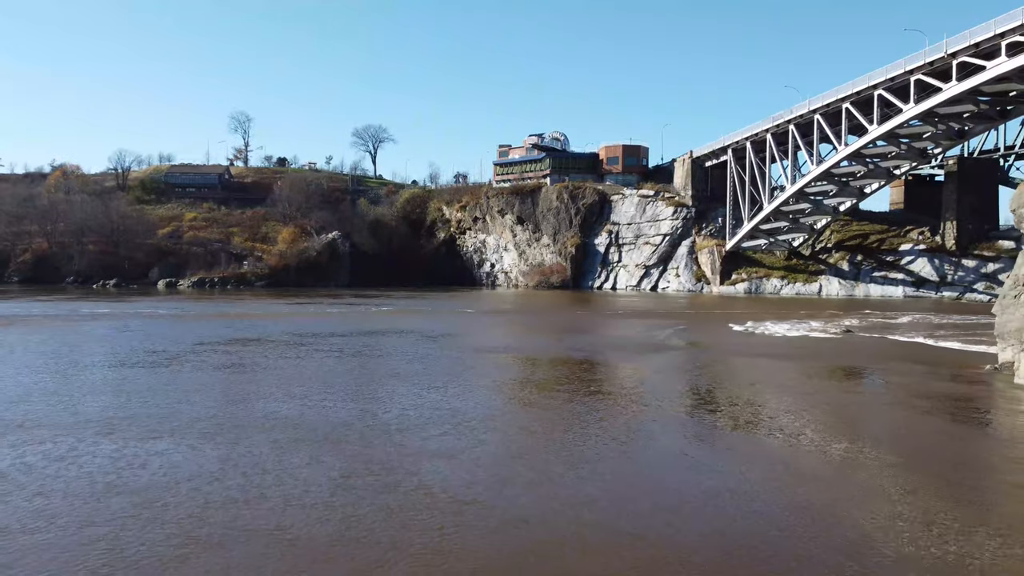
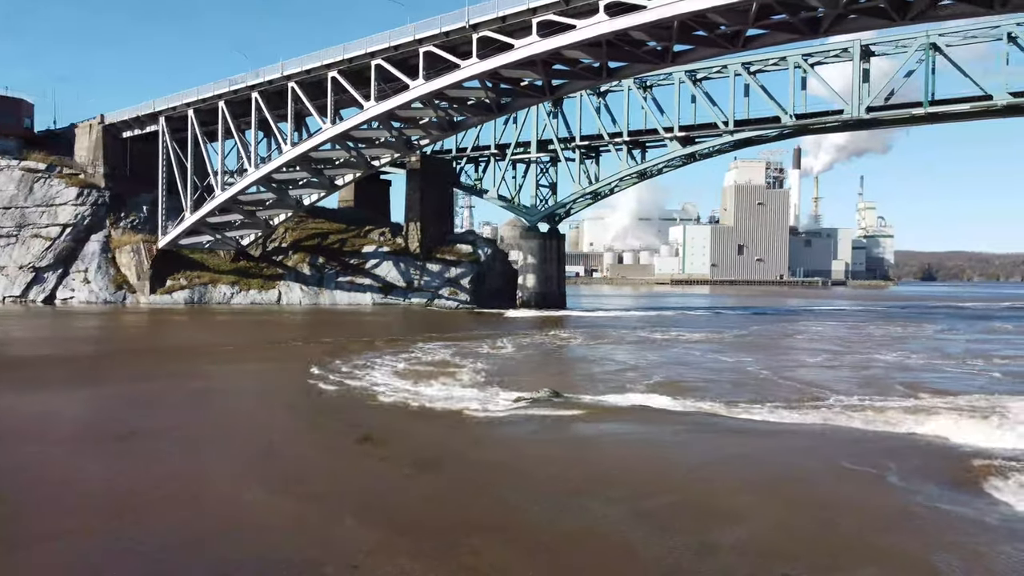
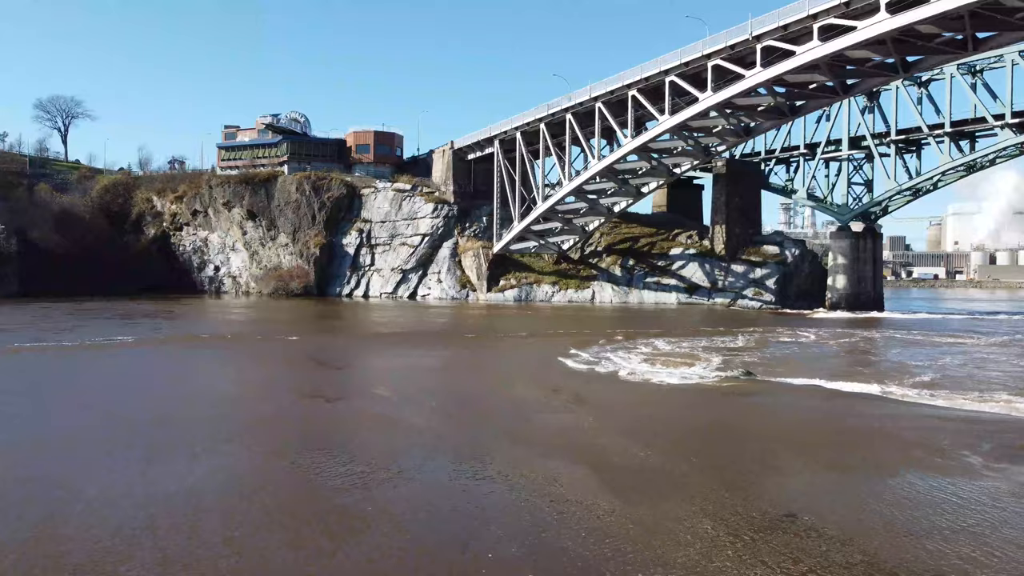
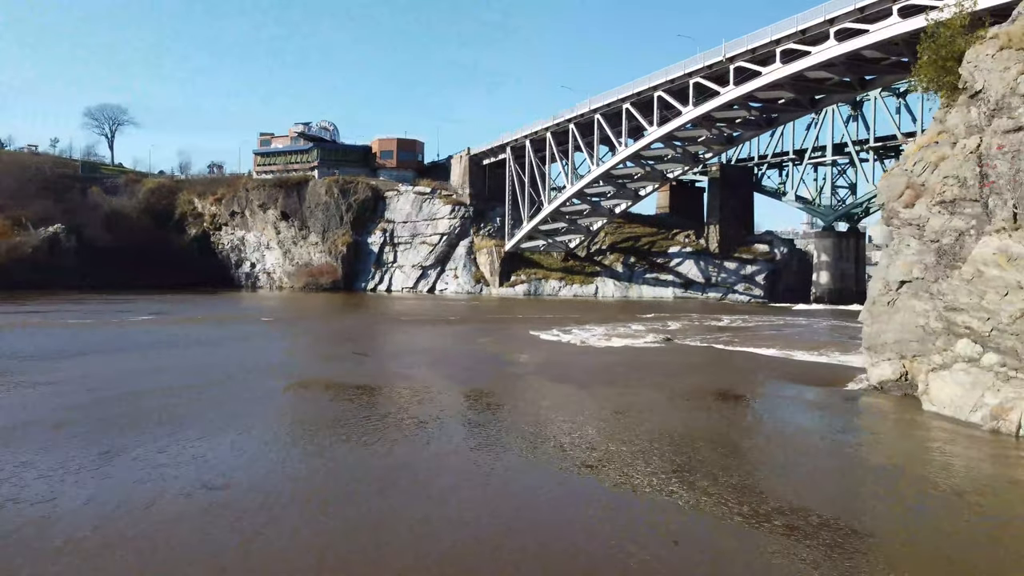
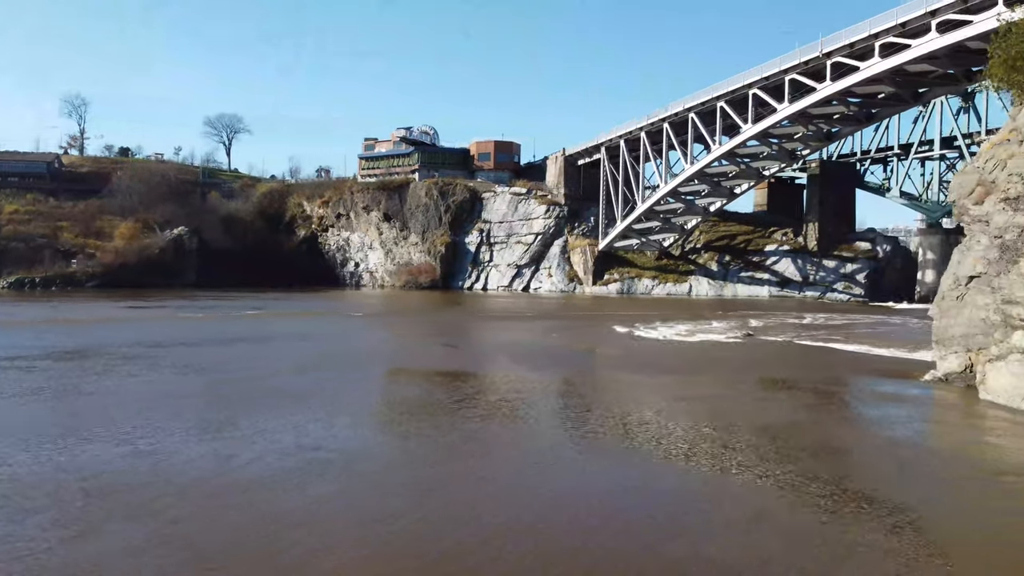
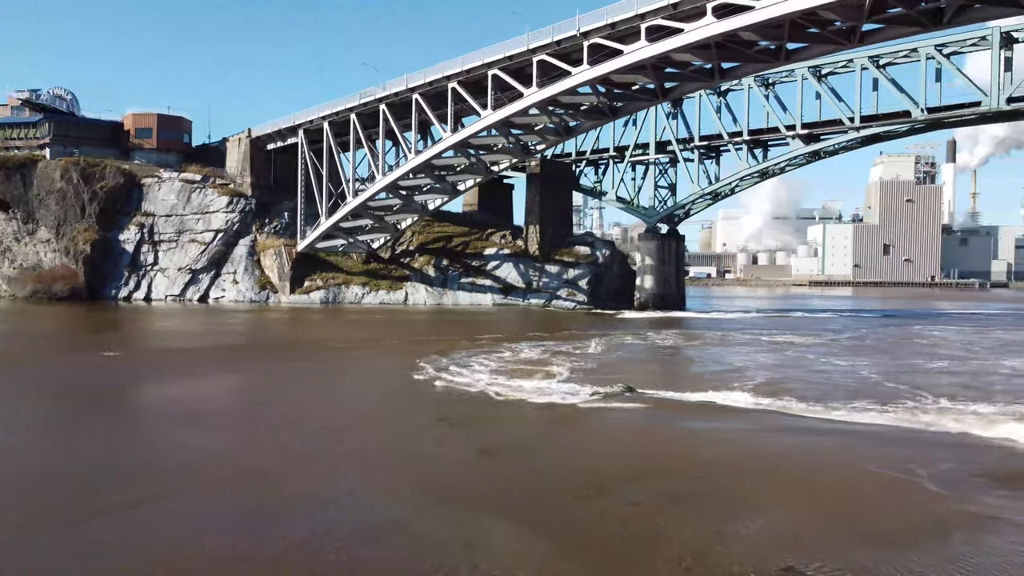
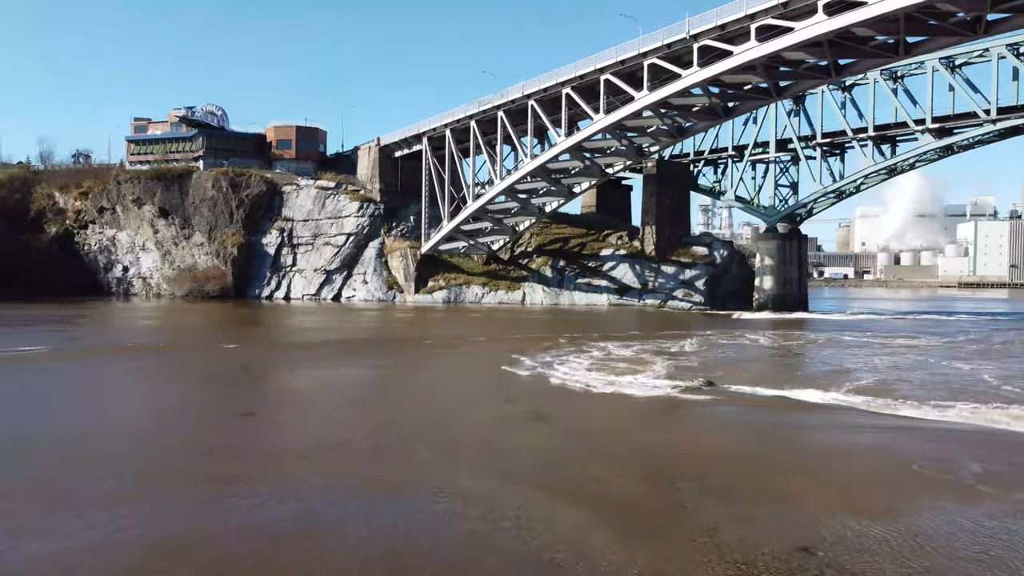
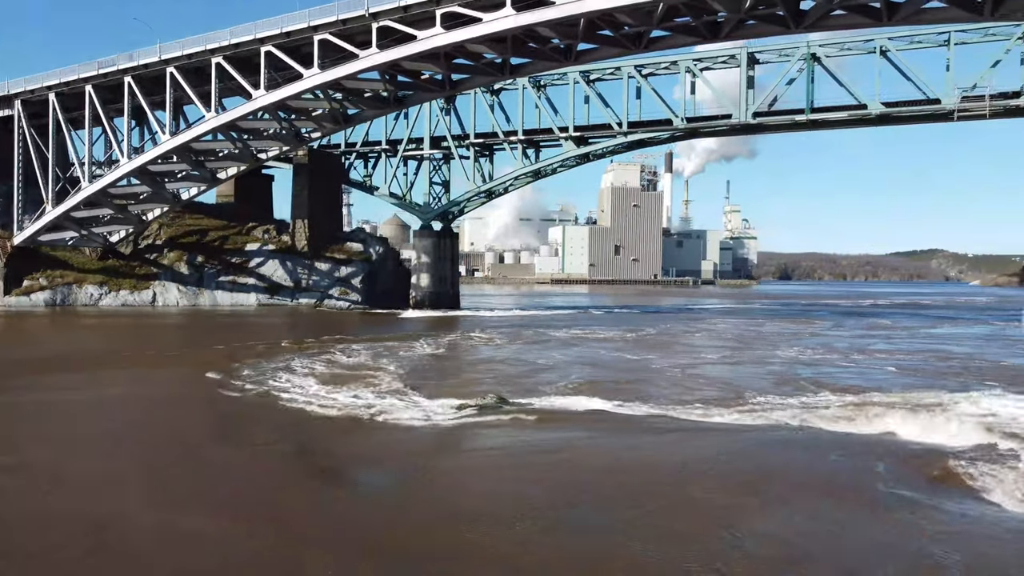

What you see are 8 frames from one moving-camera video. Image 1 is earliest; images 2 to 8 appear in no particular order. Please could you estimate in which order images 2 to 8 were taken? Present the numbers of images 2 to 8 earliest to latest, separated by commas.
5, 4, 3, 7, 6, 2, 8
